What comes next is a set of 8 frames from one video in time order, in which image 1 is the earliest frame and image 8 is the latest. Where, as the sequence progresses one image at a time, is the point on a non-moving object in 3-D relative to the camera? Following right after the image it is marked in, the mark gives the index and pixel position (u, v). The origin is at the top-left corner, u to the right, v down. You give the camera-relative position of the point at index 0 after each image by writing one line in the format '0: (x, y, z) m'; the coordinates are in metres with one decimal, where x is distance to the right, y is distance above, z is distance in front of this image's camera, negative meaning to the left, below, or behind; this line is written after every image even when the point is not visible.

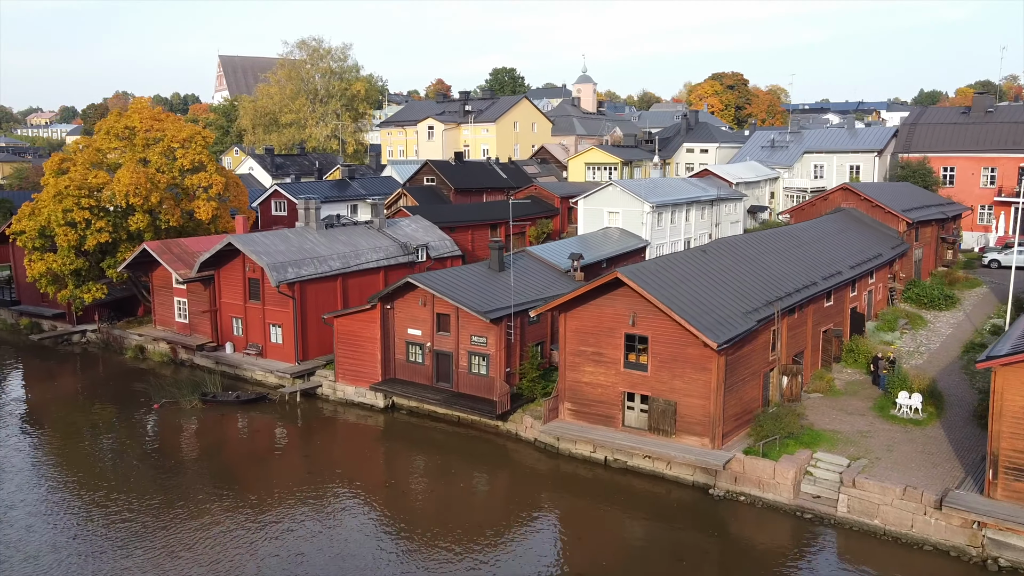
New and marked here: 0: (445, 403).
0: (-1.2, -2.0, +19.4) m
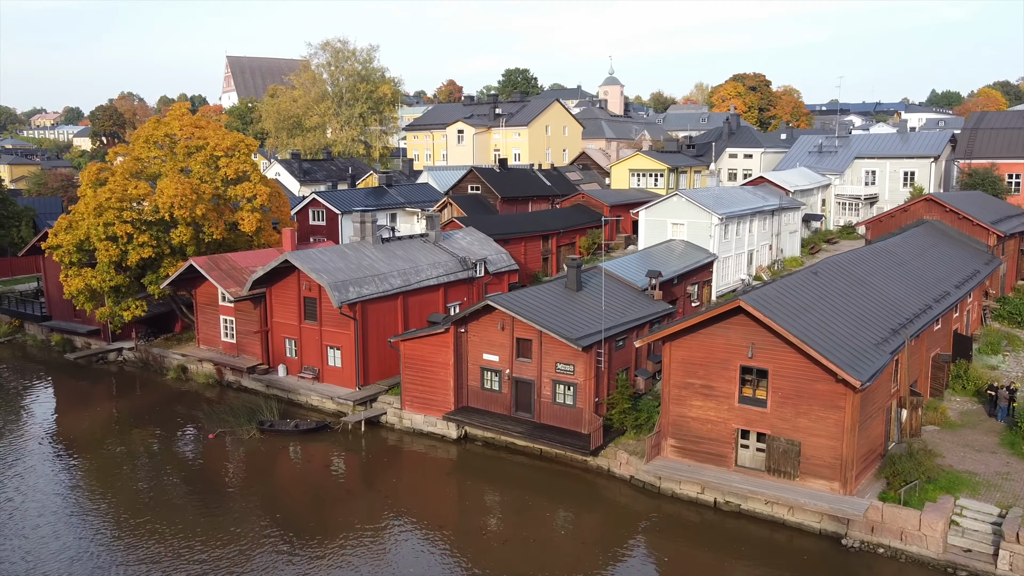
0: (+0.3, -2.4, +17.9) m
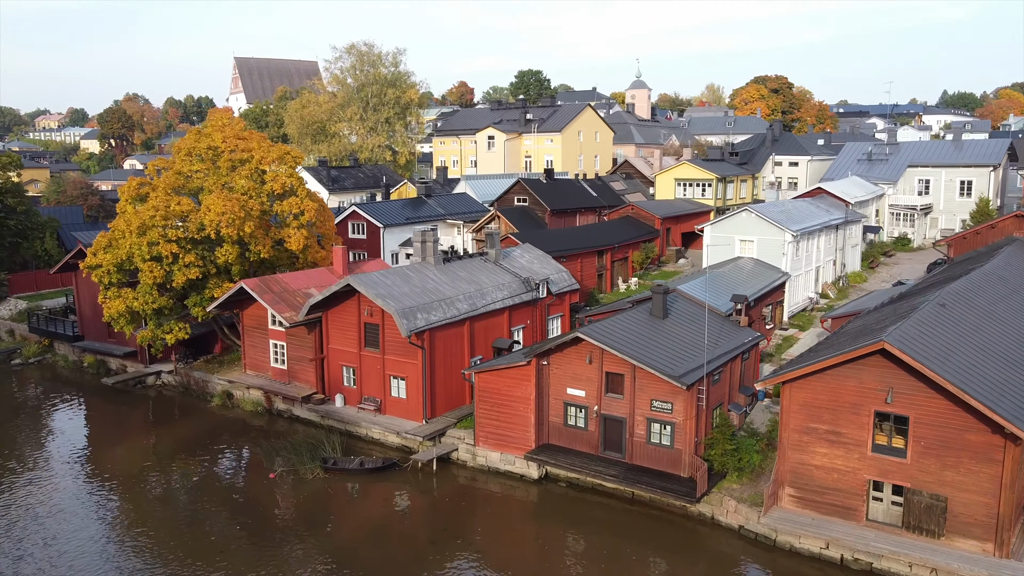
0: (+1.7, -2.9, +16.5) m
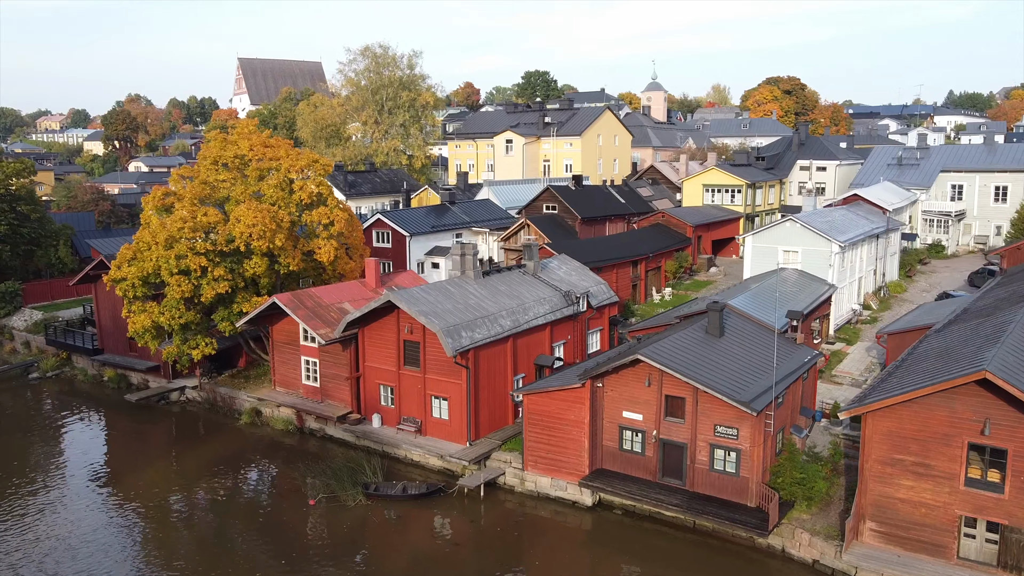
0: (+2.5, -3.2, +15.7) m
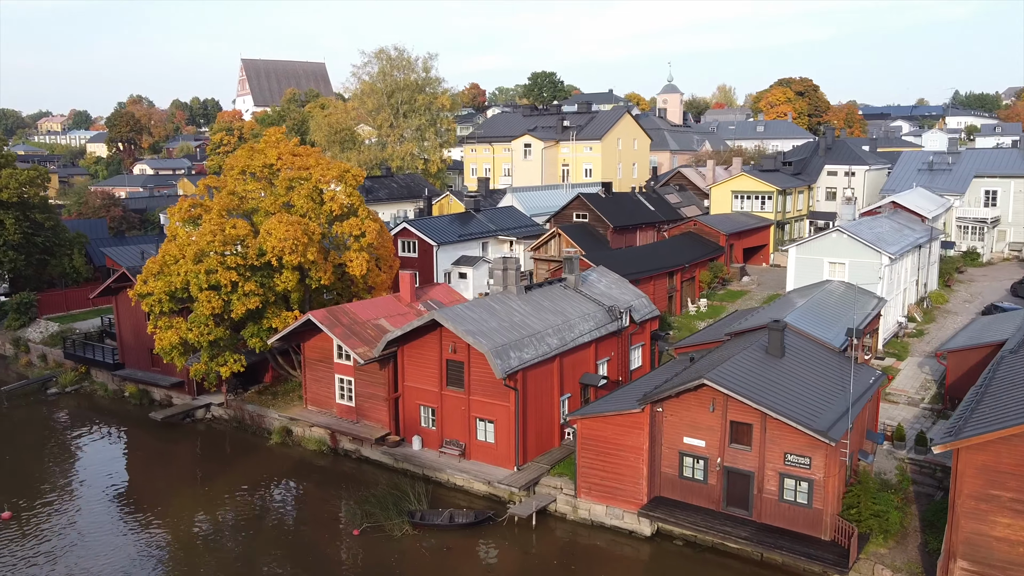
0: (+3.4, -3.5, +14.9) m
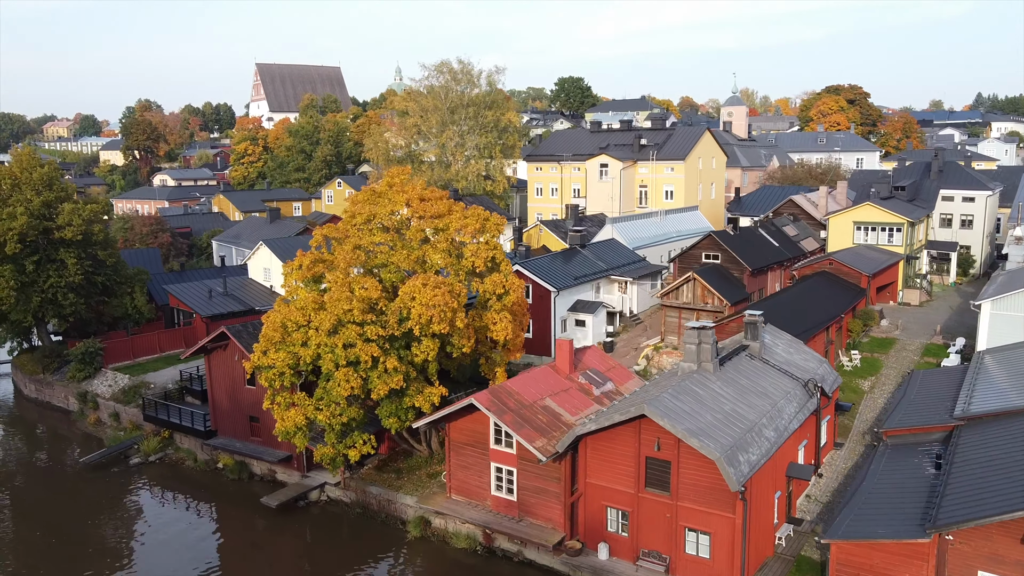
0: (+6.5, -4.7, +11.9) m
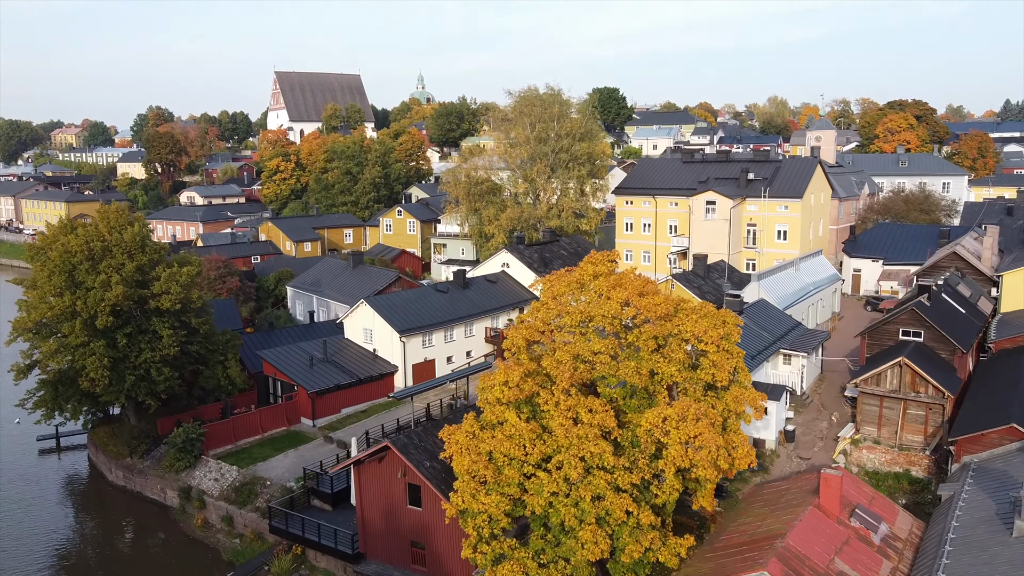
0: (+10.2, -6.5, +8.3) m
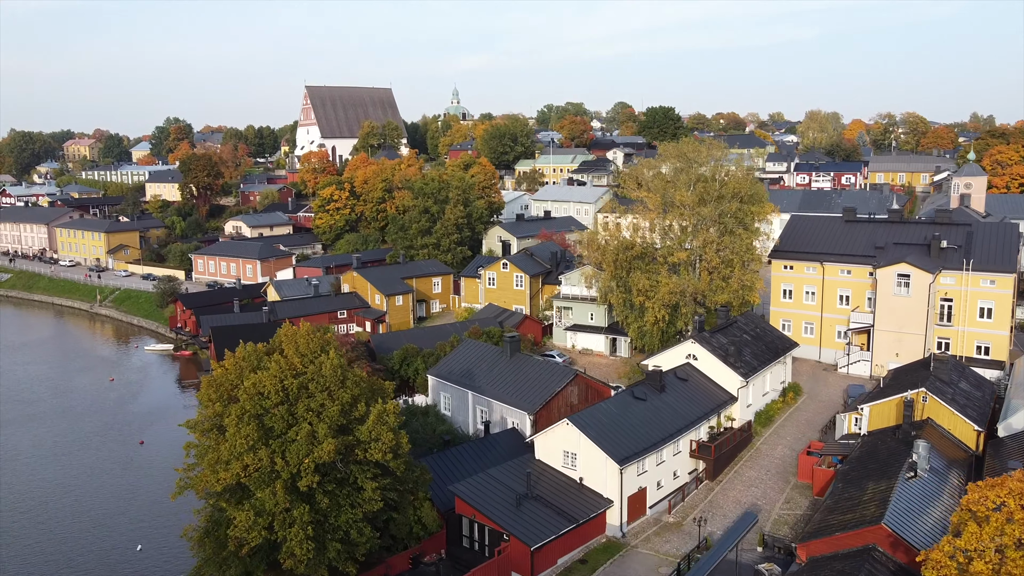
0: (+15.9, -9.2, +3.5) m
